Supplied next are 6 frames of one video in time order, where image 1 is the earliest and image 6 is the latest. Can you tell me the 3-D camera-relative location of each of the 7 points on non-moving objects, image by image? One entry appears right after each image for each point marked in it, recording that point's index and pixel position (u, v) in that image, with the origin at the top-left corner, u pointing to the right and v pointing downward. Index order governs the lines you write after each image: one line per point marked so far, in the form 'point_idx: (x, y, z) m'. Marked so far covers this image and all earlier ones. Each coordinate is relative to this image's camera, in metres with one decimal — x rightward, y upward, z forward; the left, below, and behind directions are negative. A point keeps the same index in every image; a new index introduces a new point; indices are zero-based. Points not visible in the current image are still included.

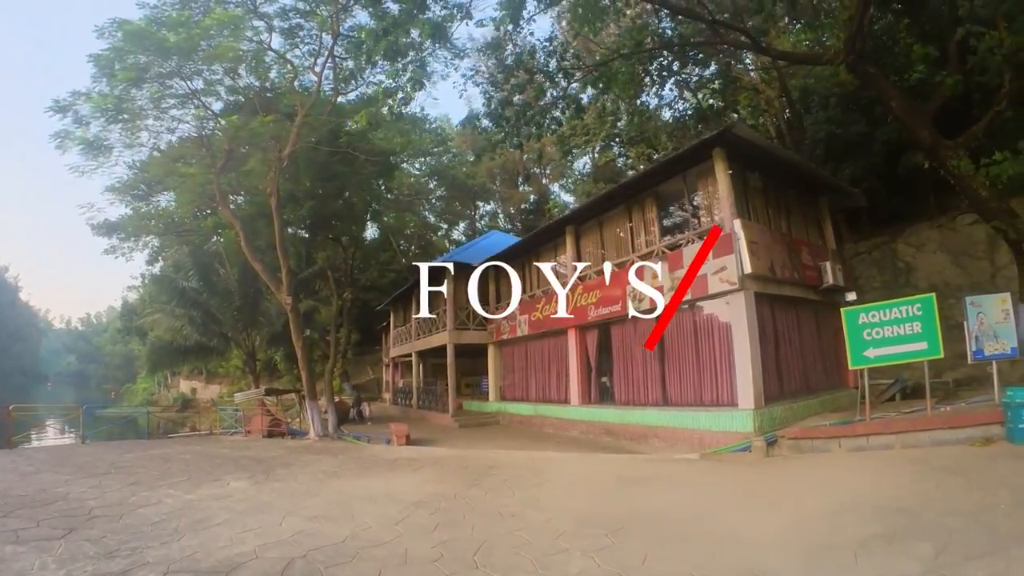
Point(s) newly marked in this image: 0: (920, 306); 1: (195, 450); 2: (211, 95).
0: (+6.2, -0.3, +9.5) m
1: (-6.2, -3.4, +12.3) m
2: (-7.2, +4.6, +14.7) m
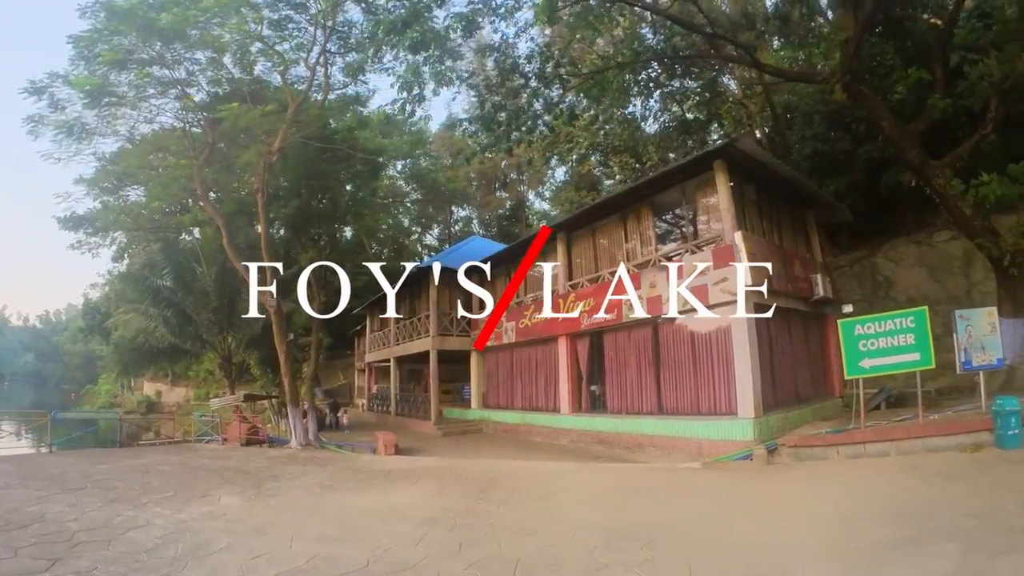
0: (+6.3, -0.5, +9.8) m
1: (-6.3, -3.4, +11.7) m
2: (-7.3, +4.6, +14.1) m
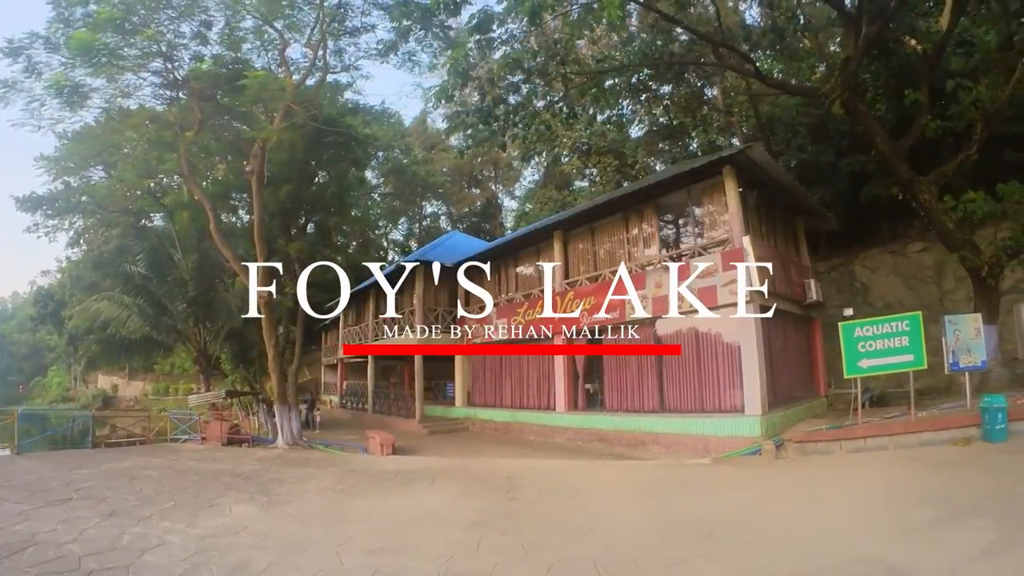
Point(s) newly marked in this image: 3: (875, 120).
0: (+6.7, -0.6, +10.6) m
1: (-6.2, -3.2, +10.9) m
2: (-7.2, +4.8, +13.3) m
3: (+7.1, +3.2, +12.0) m
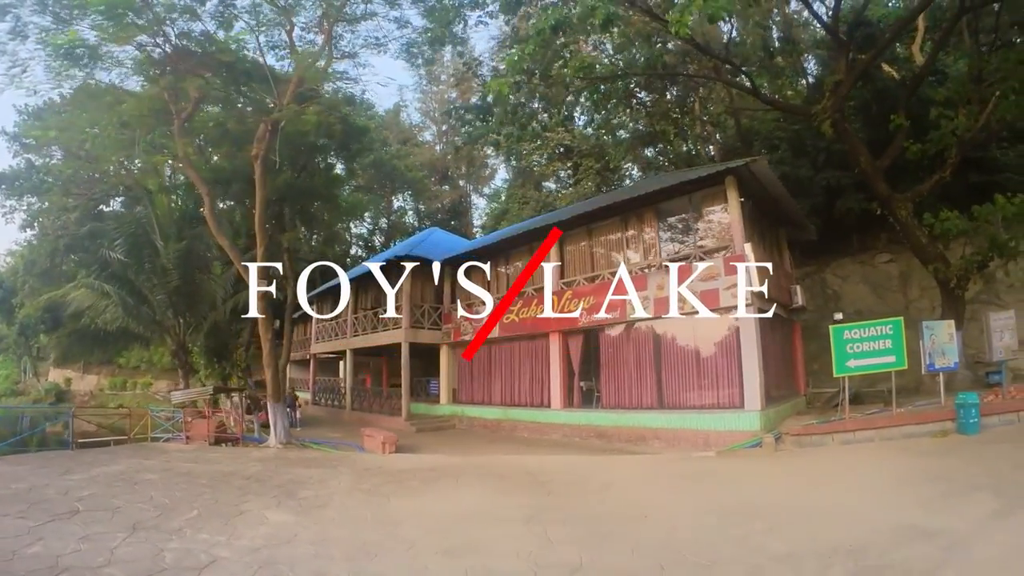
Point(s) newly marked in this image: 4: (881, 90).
0: (+7.0, -0.7, +11.5) m
1: (-5.8, -3.0, +10.3) m
2: (-7.0, +5.1, +12.5) m
3: (+7.3, +3.1, +13.0) m
4: (+8.7, +4.6, +14.6) m
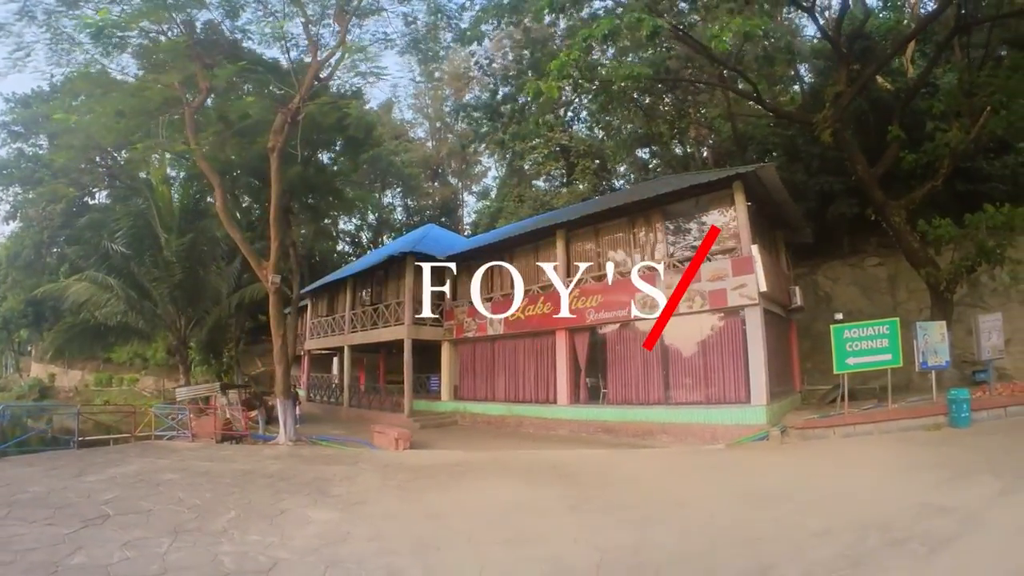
0: (+7.4, -0.8, +12.2) m
1: (-5.4, -2.9, +10.0) m
2: (-6.6, +5.2, +12.1) m
3: (+7.6, +3.1, +13.6) m
4: (+8.9, +4.6, +15.3) m
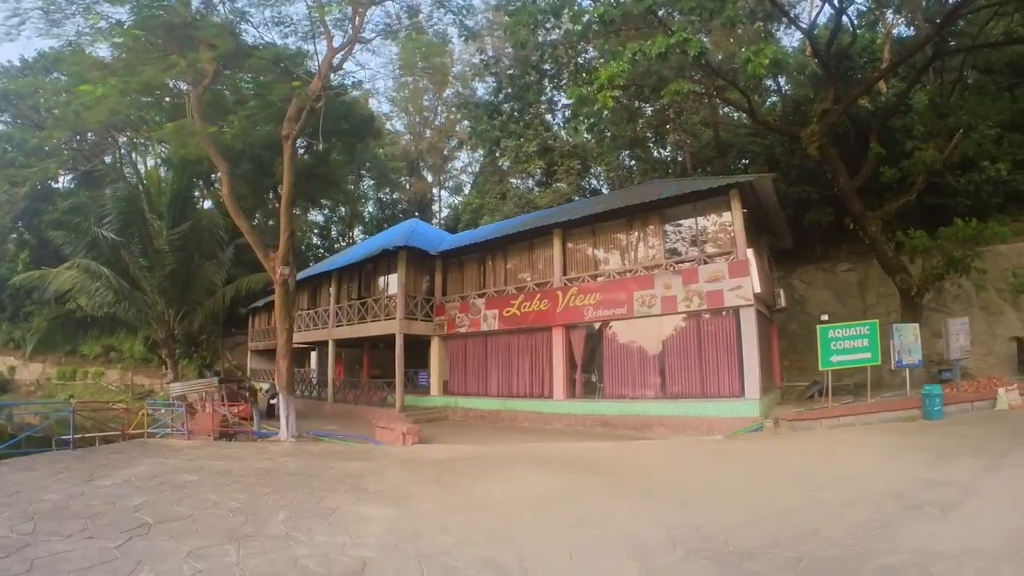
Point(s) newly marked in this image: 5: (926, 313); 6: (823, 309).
0: (+7.5, -0.9, +13.1) m
1: (-5.0, -2.8, +9.6) m
2: (-6.2, +5.4, +11.5) m
3: (+7.6, +3.0, +14.6) m
4: (+8.8, +4.5, +16.3) m
5: (+12.3, -0.7, +18.8) m
6: (+8.3, -0.5, +18.0) m
